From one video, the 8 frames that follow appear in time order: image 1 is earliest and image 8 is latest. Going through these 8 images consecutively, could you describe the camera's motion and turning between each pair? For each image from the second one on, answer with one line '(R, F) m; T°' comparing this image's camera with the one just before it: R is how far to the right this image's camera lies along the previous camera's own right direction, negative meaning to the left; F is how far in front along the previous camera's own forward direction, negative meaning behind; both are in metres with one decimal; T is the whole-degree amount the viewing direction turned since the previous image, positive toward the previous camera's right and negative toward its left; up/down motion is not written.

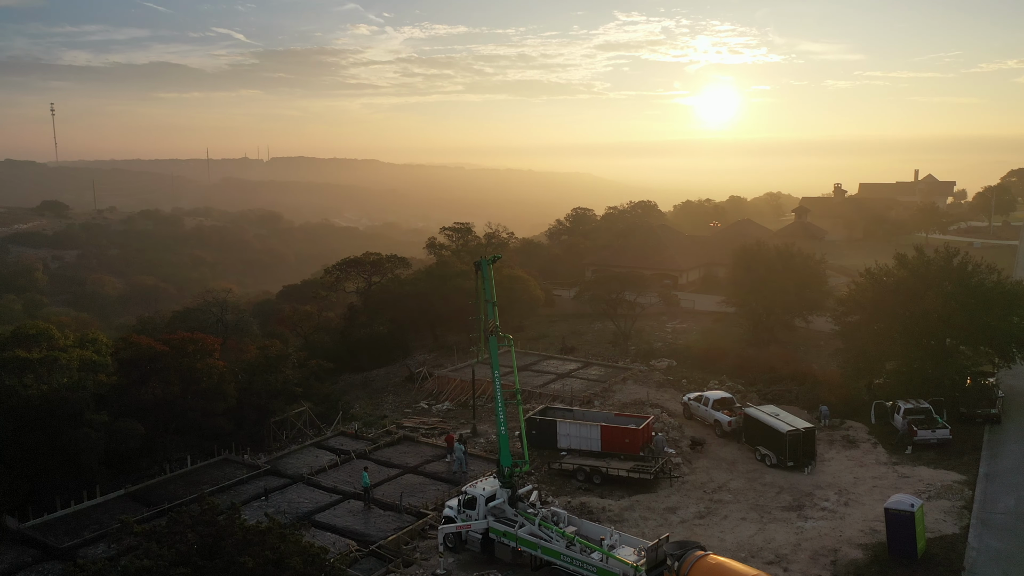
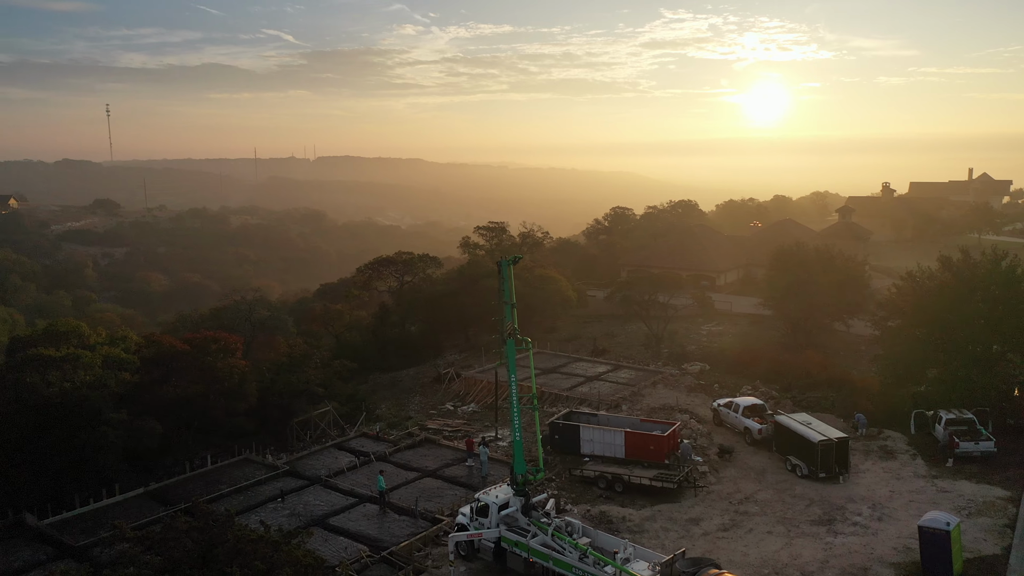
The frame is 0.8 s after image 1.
(+0.5, +0.4) m; -3°
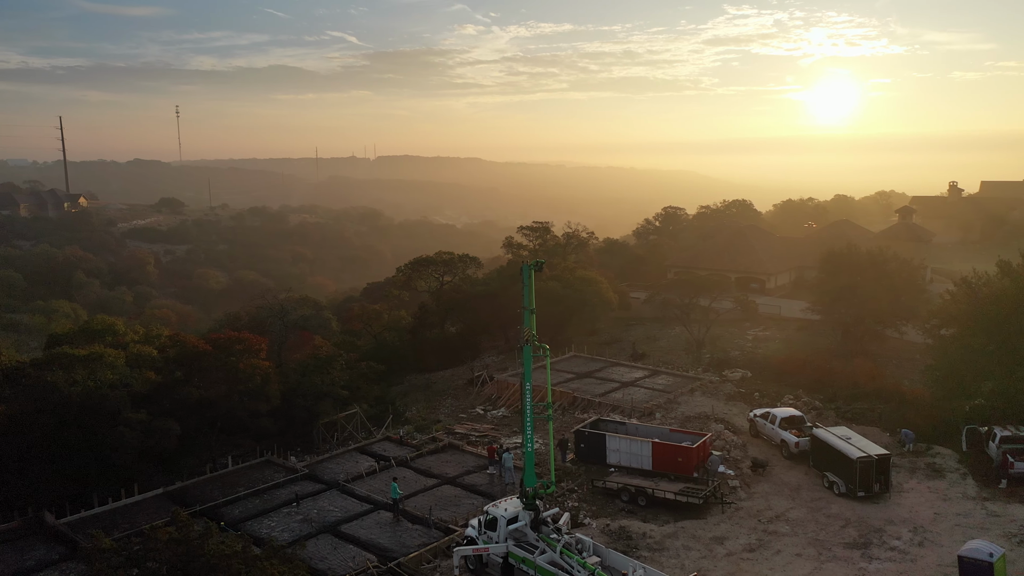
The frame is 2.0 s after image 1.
(+0.8, +0.6) m; -4°
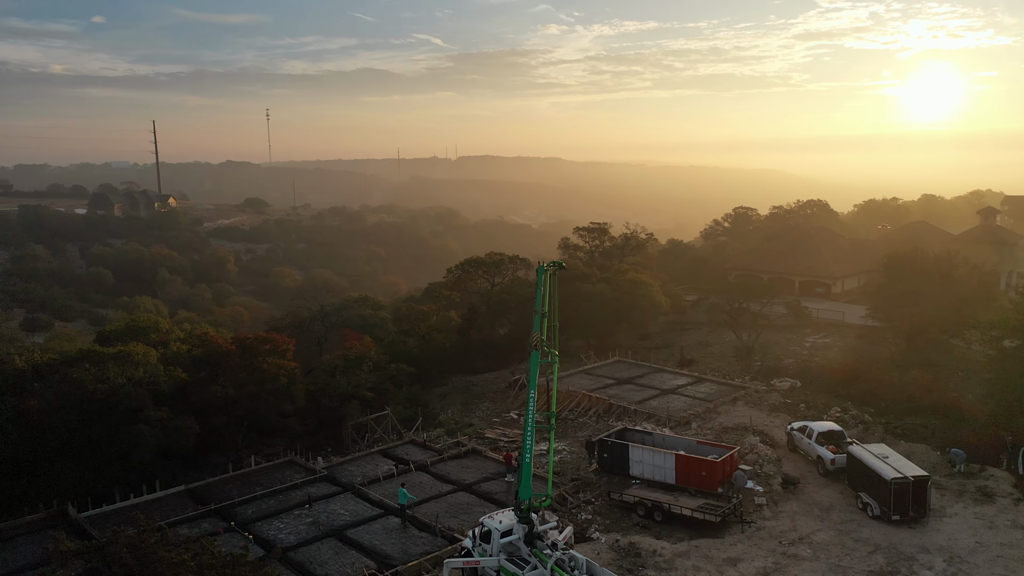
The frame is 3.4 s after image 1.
(+1.5, +0.4) m; -5°
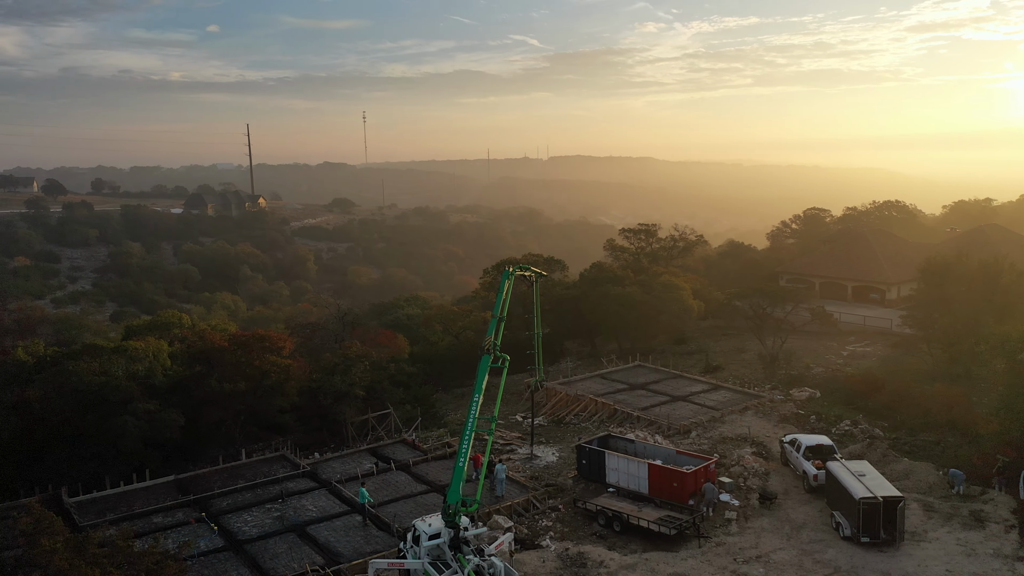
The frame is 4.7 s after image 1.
(+2.8, -0.1) m; -5°
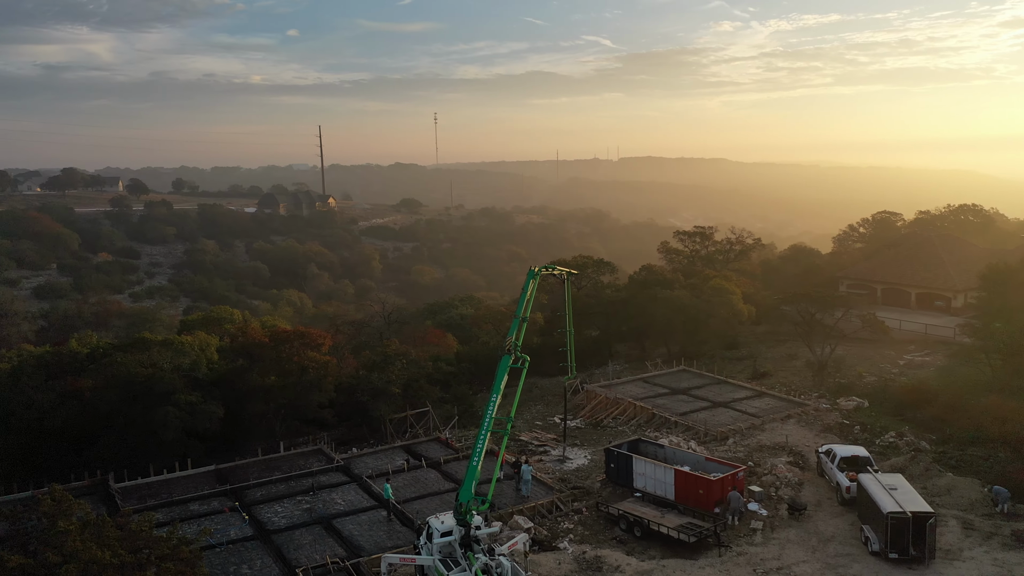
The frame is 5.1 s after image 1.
(+1.0, -0.2) m; -5°
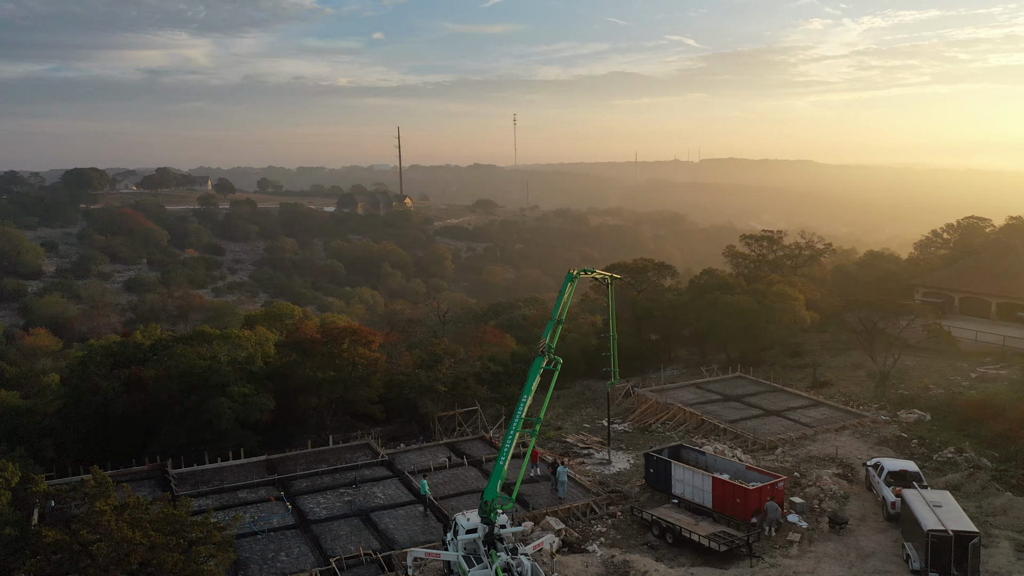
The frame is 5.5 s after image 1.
(+0.8, -0.3) m; -5°
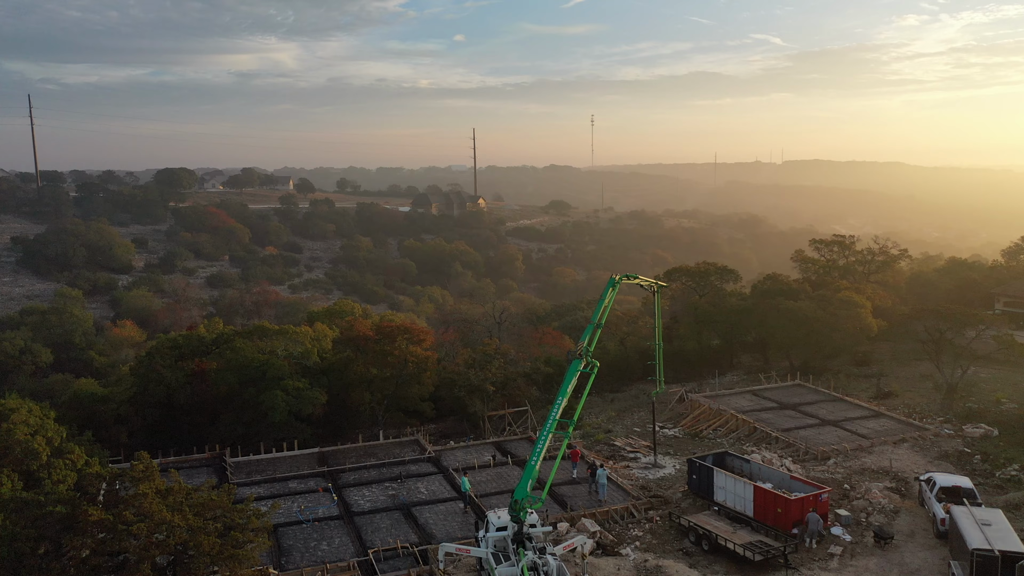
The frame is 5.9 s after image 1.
(+0.7, -0.5) m; -5°
